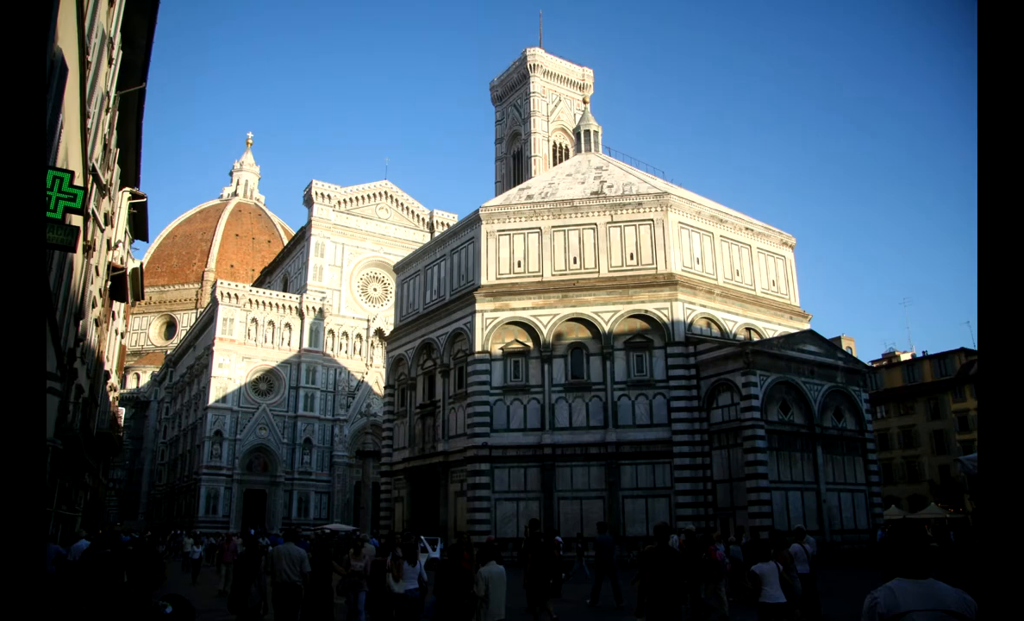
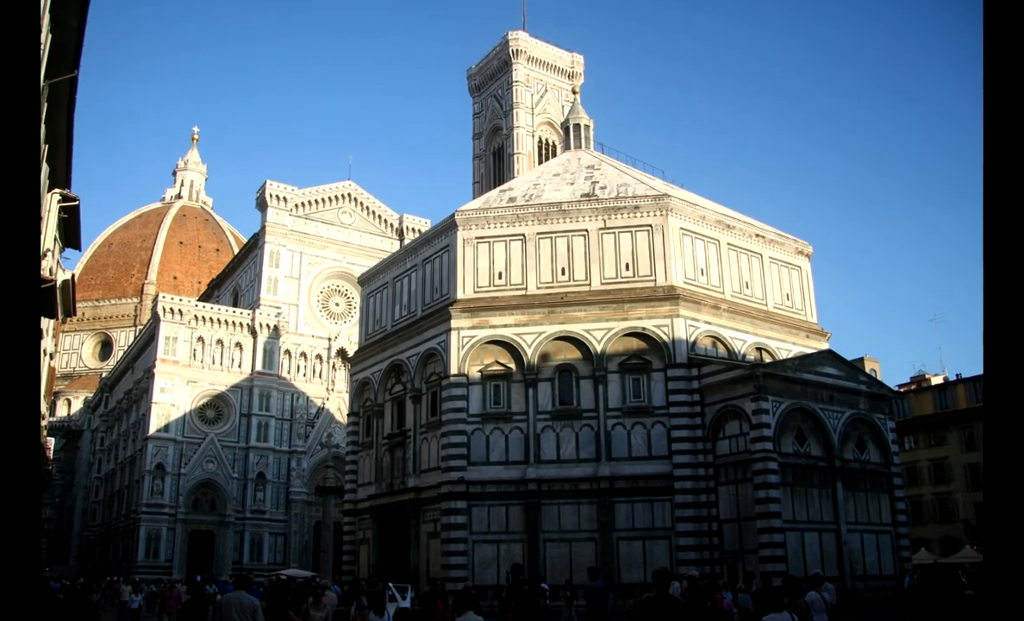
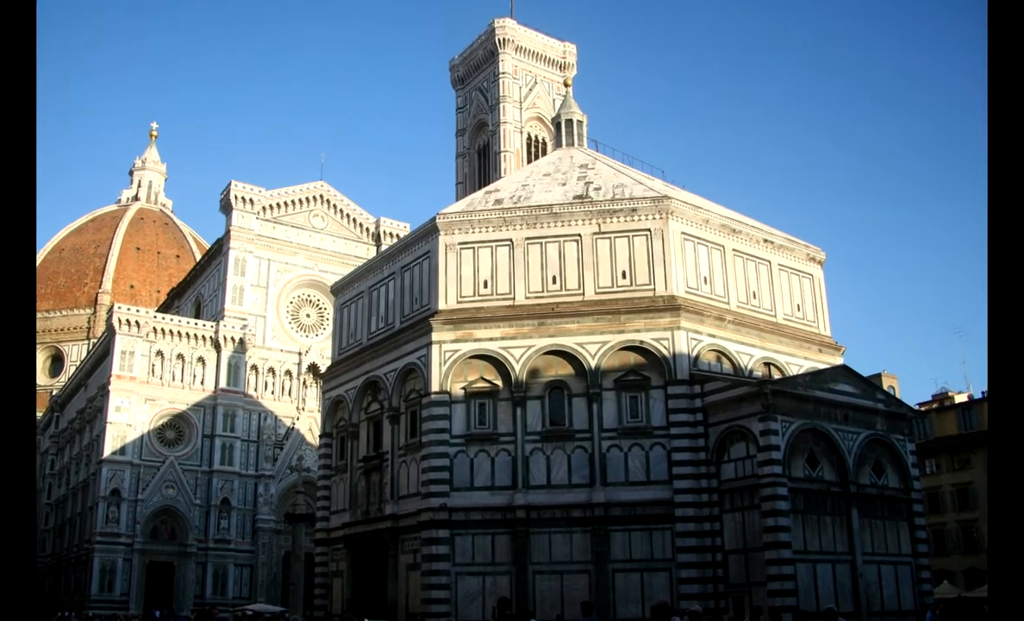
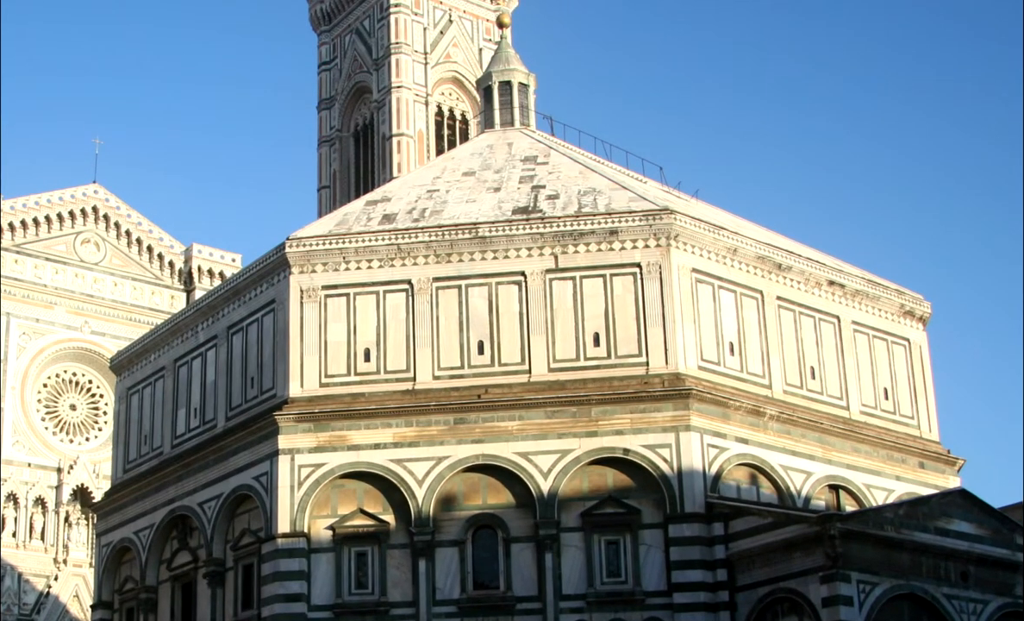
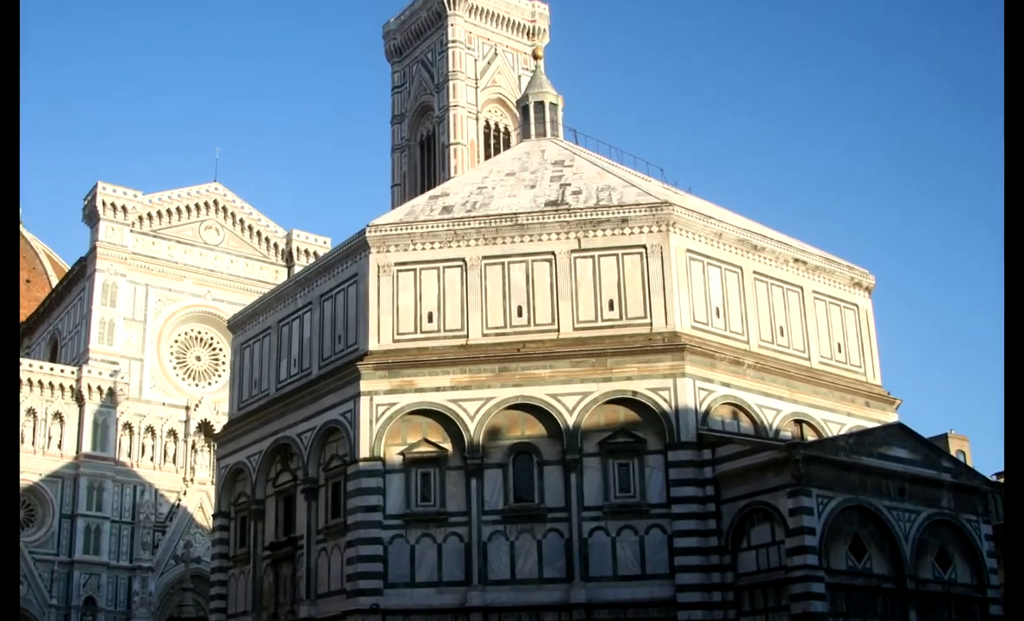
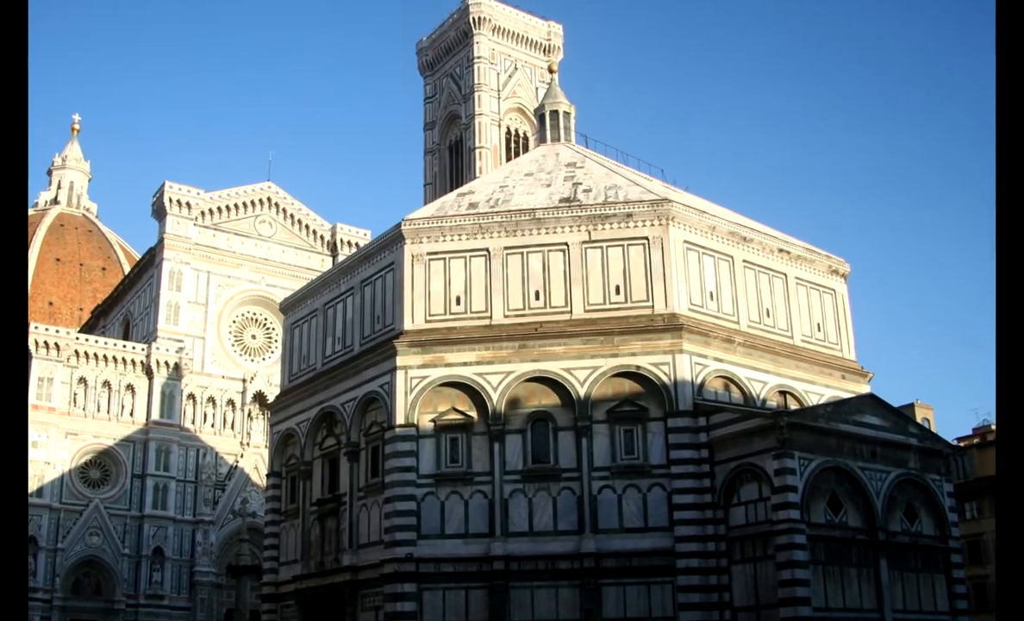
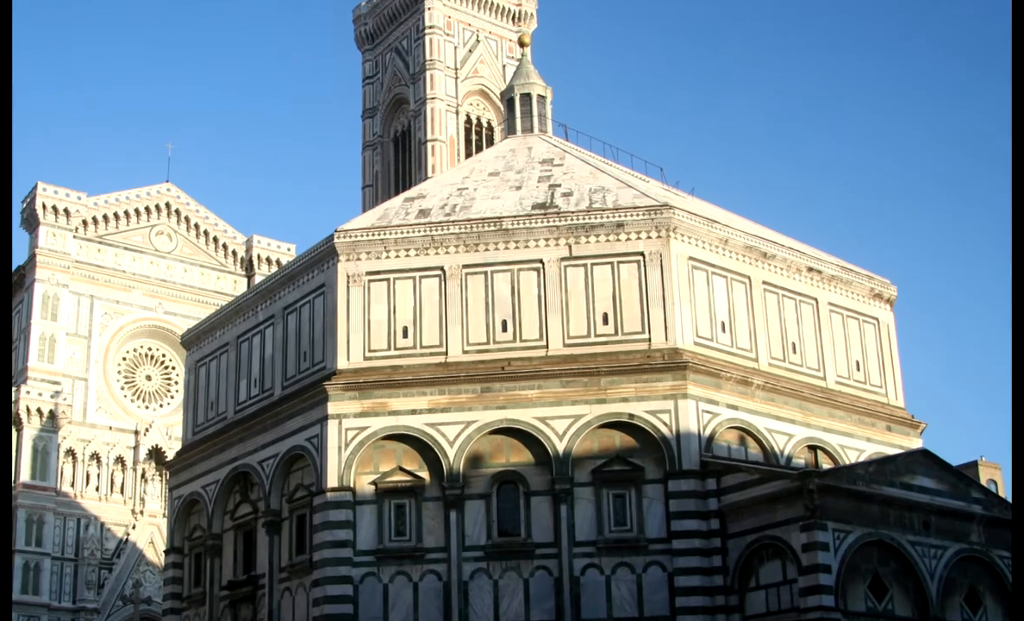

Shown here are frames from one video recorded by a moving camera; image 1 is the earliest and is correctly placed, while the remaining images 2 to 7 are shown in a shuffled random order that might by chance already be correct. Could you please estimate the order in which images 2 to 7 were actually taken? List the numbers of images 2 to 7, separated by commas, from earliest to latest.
2, 3, 6, 5, 7, 4
